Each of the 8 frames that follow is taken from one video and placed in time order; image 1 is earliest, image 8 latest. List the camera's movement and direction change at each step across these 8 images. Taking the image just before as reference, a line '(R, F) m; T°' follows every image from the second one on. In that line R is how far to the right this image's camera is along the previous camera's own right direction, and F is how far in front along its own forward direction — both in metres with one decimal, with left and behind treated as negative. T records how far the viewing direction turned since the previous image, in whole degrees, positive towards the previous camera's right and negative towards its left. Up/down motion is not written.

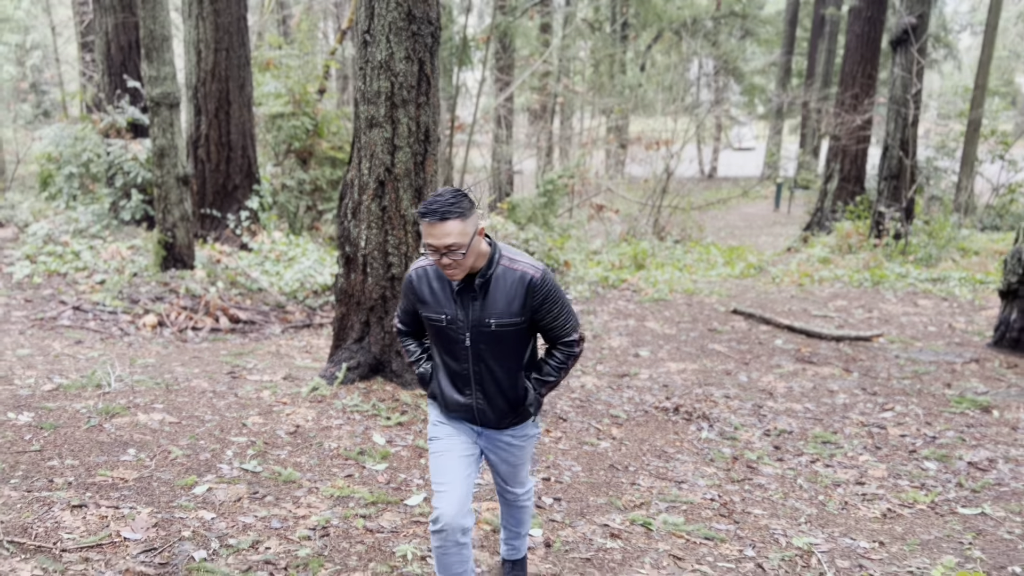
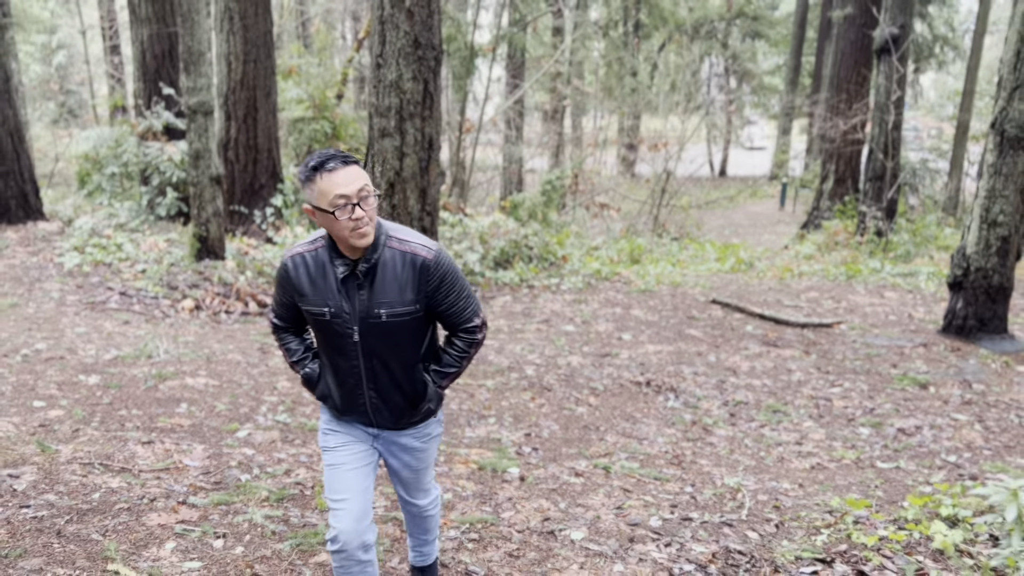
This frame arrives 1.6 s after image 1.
(+0.2, -0.8) m; -1°
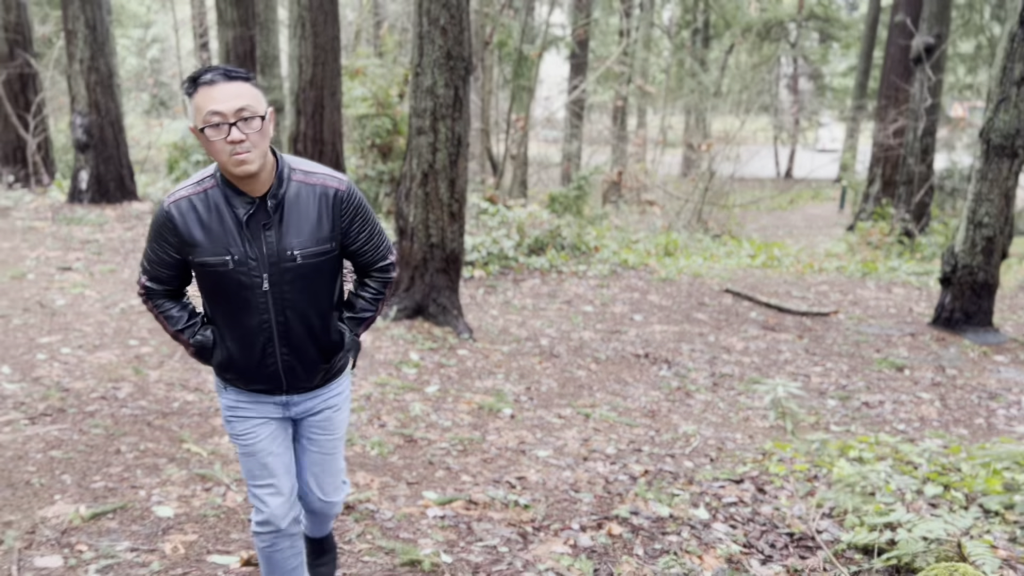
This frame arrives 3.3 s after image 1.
(+0.4, -0.9) m; -5°
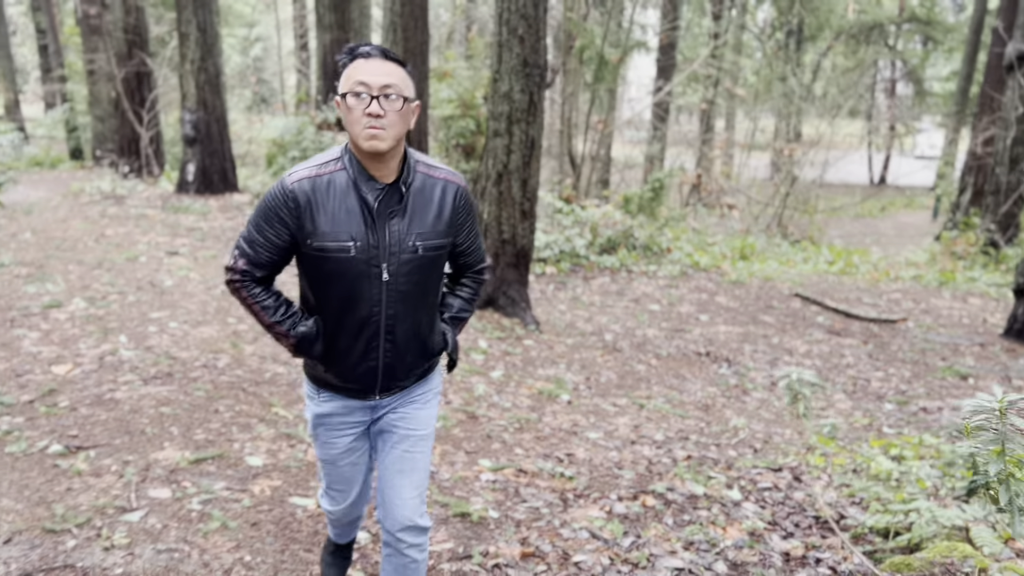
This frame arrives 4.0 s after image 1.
(+0.1, -0.4) m; -6°
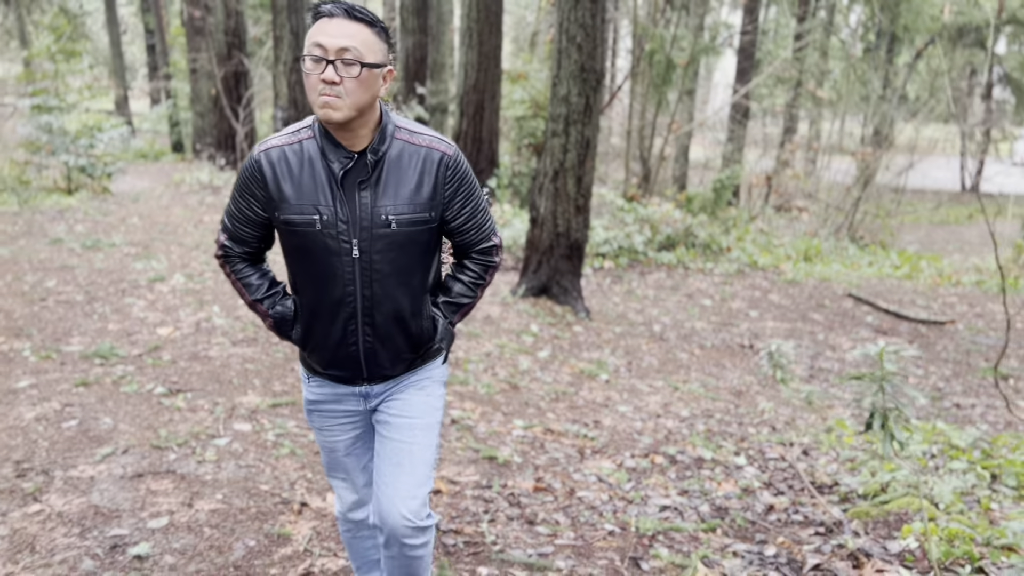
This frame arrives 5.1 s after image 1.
(+0.2, -0.5) m; -5°
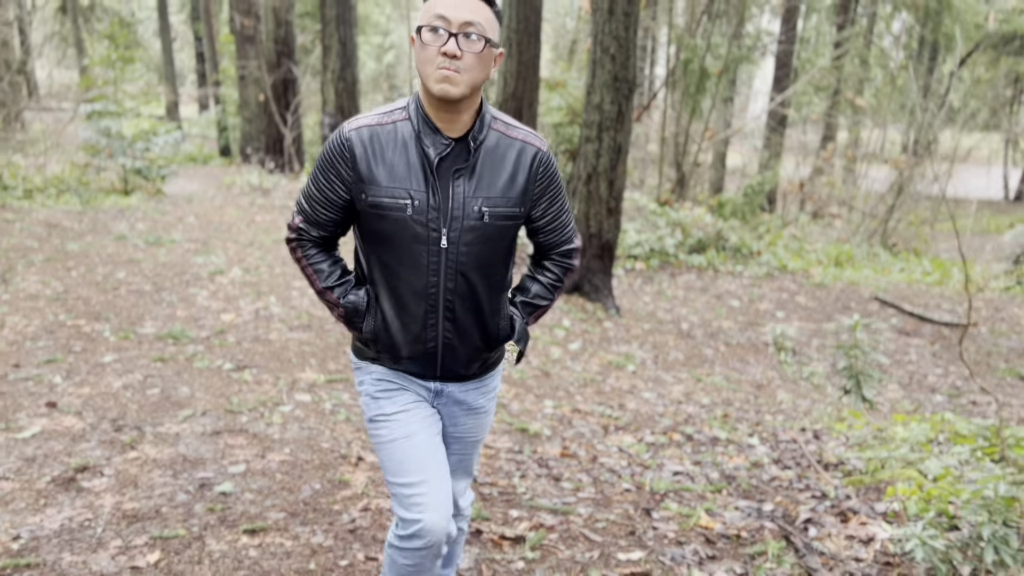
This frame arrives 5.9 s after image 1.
(0.0, -0.4) m; -3°
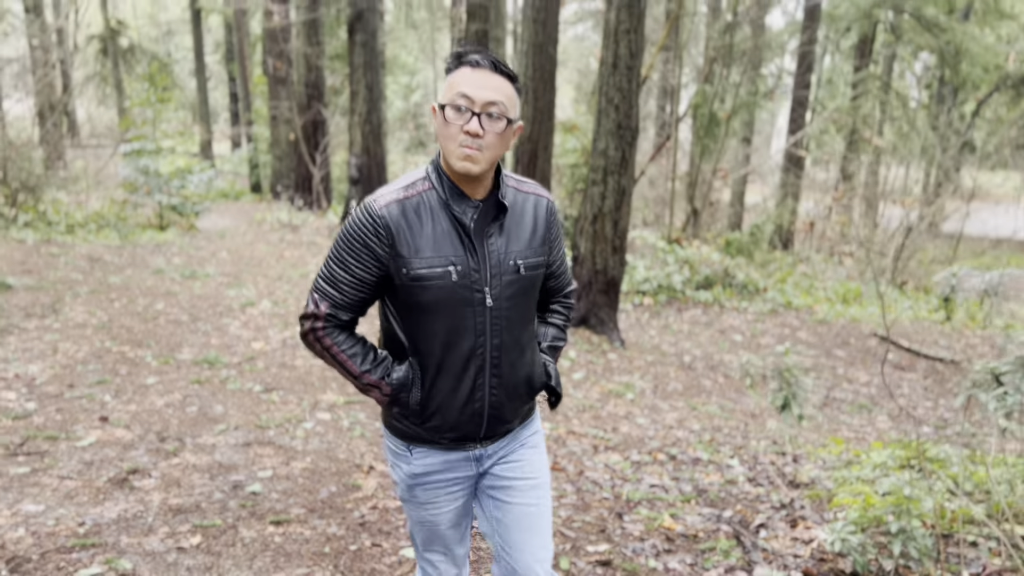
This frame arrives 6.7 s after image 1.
(+0.2, -0.5) m; -2°
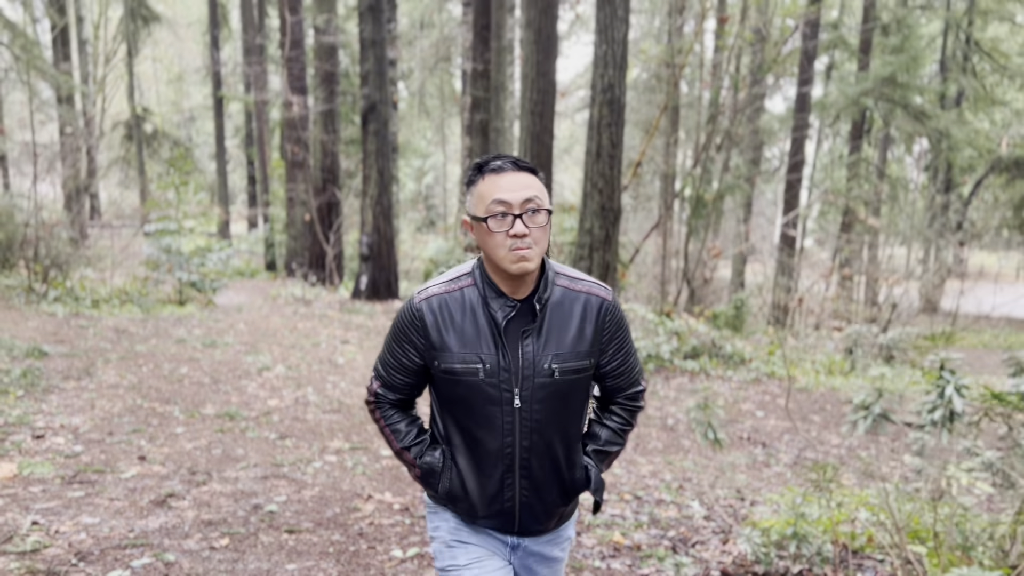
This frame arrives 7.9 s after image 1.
(+0.2, -0.8) m; -1°
